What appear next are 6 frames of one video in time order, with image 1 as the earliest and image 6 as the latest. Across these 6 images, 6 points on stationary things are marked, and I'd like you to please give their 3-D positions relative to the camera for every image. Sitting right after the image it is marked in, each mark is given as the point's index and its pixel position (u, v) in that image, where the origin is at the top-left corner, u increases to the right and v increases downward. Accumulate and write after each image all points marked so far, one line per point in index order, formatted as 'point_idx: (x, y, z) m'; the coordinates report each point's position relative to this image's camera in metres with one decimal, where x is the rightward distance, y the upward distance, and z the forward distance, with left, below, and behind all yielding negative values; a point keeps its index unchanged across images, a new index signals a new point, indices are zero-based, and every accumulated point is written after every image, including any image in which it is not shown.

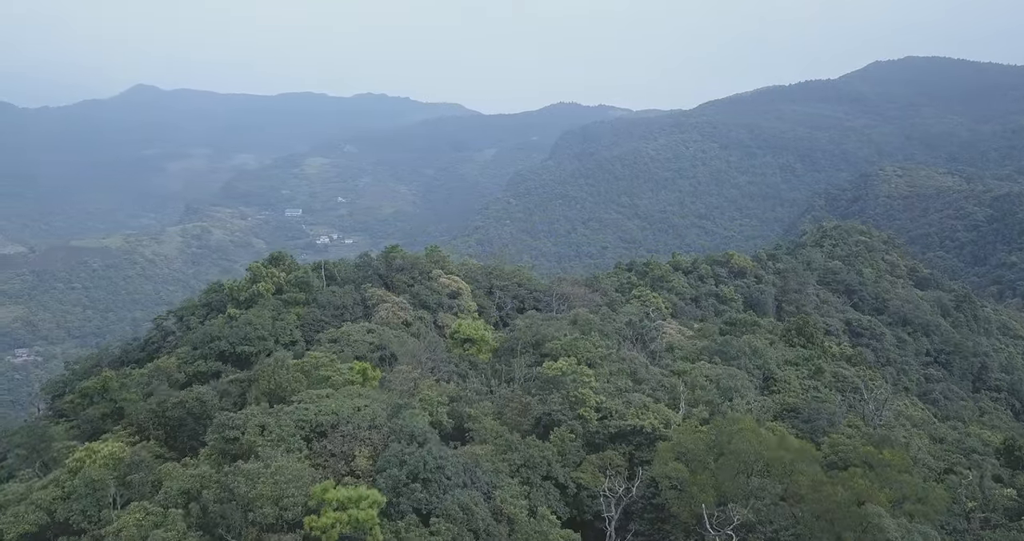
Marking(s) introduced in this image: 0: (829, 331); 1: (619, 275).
0: (+8.4, -1.6, +19.8) m
1: (+2.8, -0.2, +19.9) m
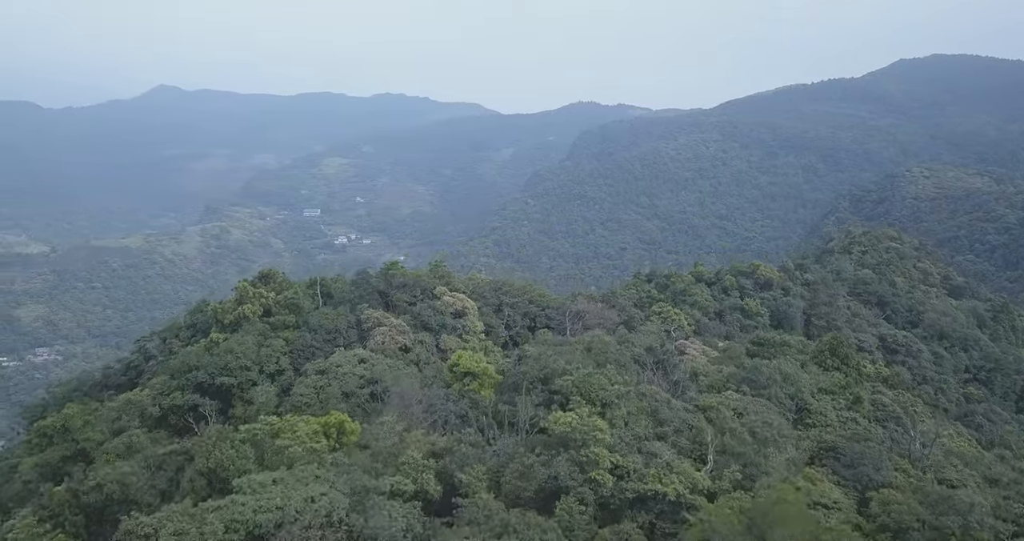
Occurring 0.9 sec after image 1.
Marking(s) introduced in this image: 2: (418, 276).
0: (+8.7, -1.9, +18.6) m
1: (+3.1, -0.5, +18.8) m
2: (-1.7, -0.2, +13.5) m
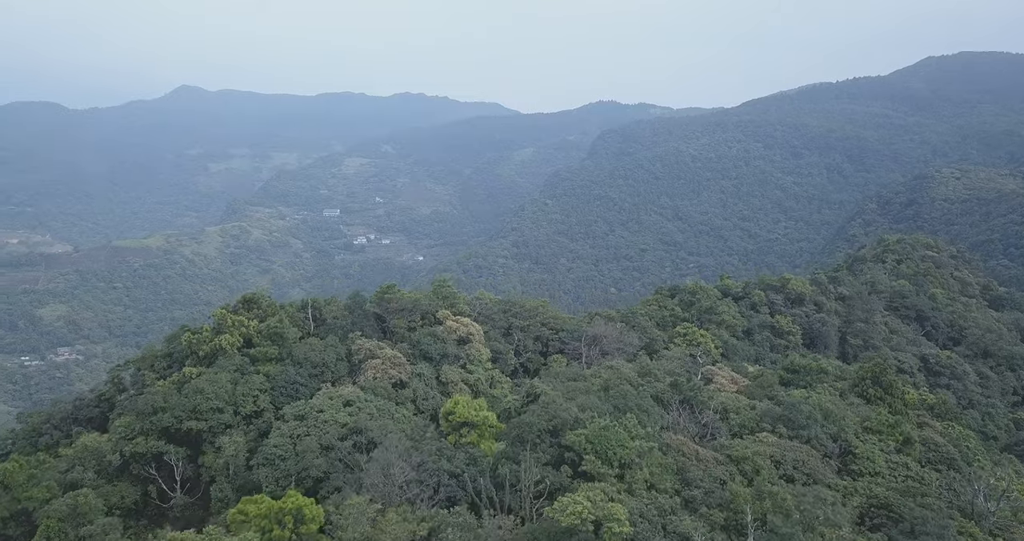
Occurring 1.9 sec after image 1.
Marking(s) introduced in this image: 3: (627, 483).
0: (+9.0, -2.3, +17.2) m
1: (+3.4, -0.8, +17.5) m
2: (-1.6, -0.5, +12.4) m
3: (+1.2, -2.1, +7.6) m
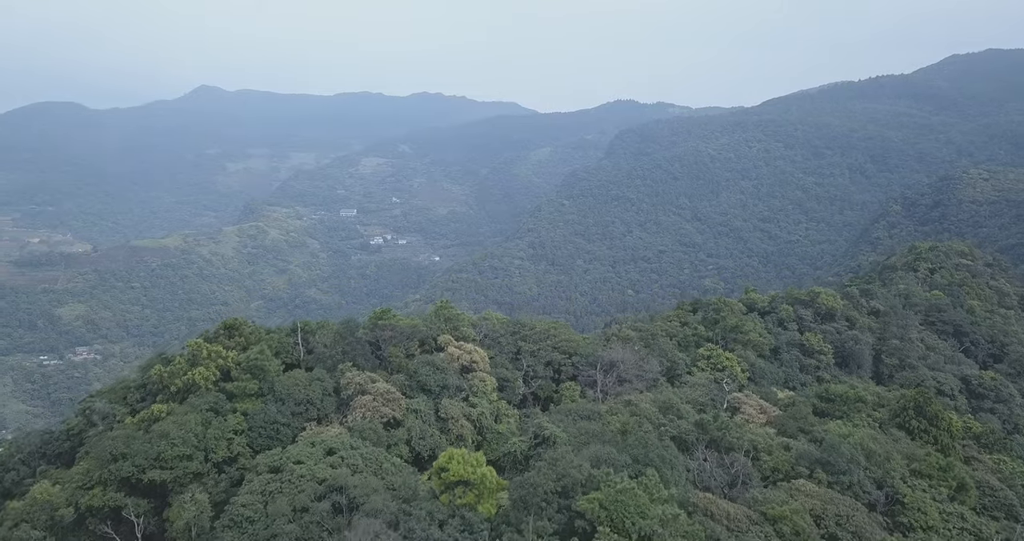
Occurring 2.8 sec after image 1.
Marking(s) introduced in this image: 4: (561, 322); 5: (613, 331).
0: (+9.2, -2.6, +16.0) m
1: (+3.7, -1.1, +16.4) m
2: (-1.4, -0.8, +11.4) m
3: (+1.2, -2.4, +6.5) m
4: (+1.1, -1.1, +15.9) m
5: (+2.2, -1.3, +16.1) m
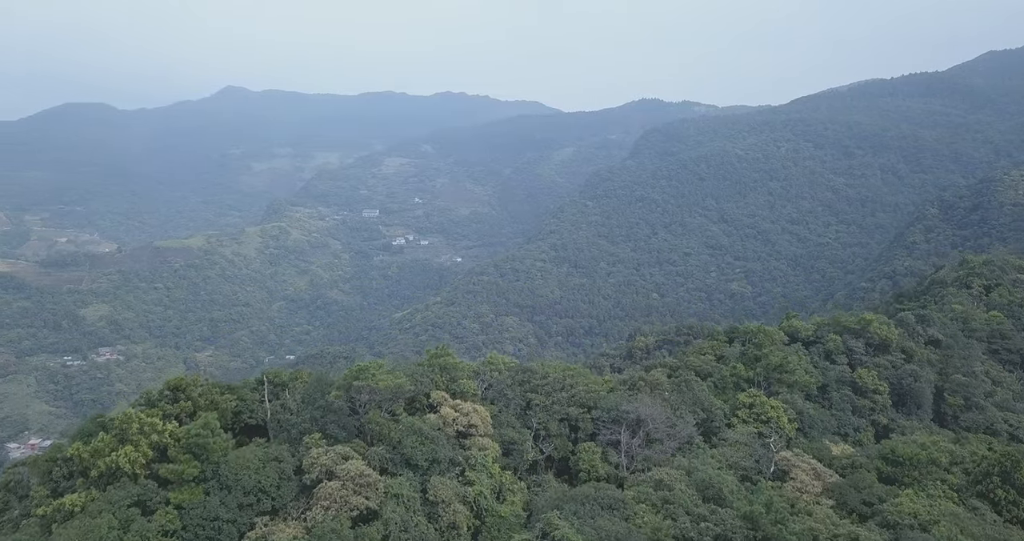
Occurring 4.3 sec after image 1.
0: (+9.4, -3.2, +13.9) m
1: (+3.9, -1.7, +14.5) m
2: (-1.3, -1.3, +9.7) m
3: (+1.1, -3.0, +4.7) m
4: (+1.3, -1.6, +14.1) m
5: (+2.4, -1.9, +14.2) m
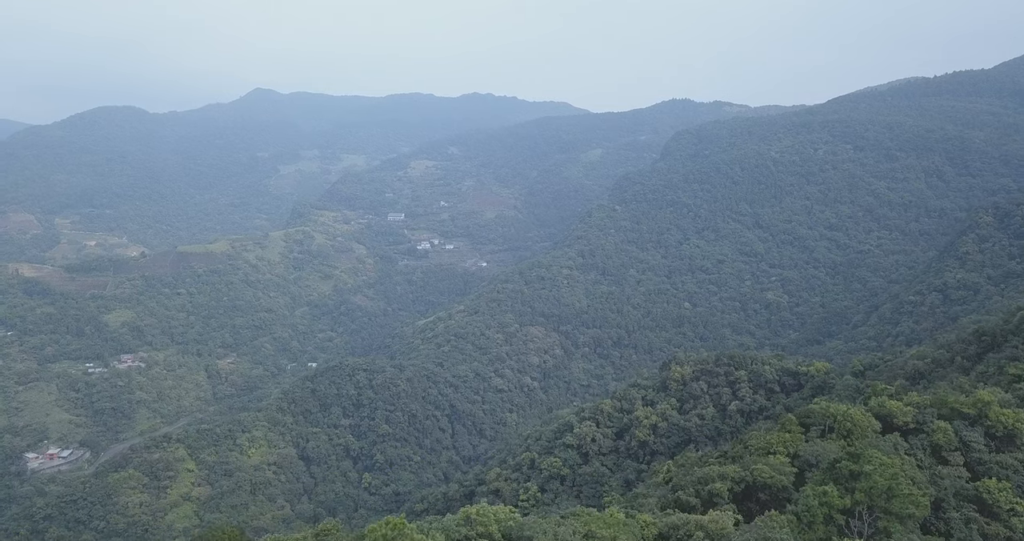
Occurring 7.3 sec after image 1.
0: (+9.5, -4.3, +10.0) m
1: (+4.1, -2.8, +10.9) m
2: (-1.4, -2.4, +6.2) m
3: (+0.9, -4.1, +1.2) m
4: (+1.4, -2.7, +10.5) m
5: (+2.5, -3.0, +10.6) m
